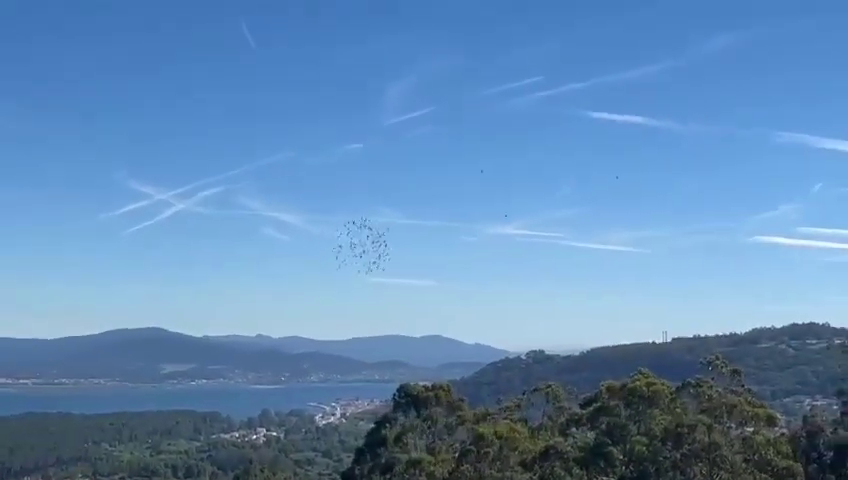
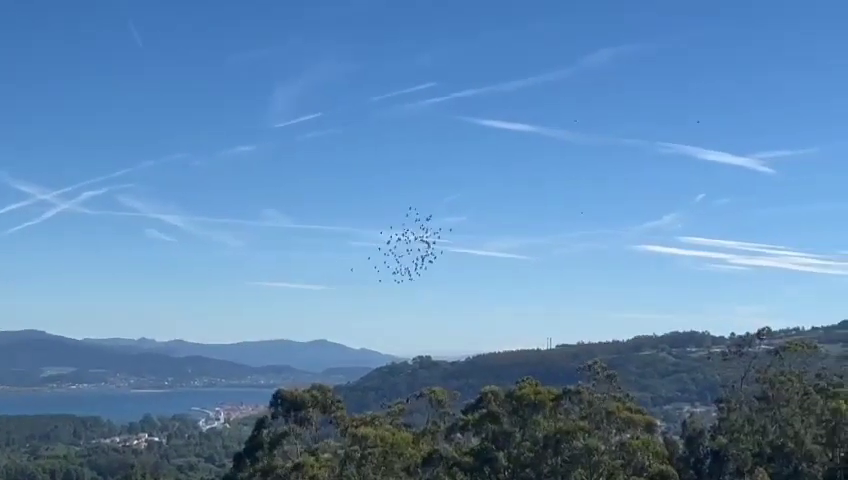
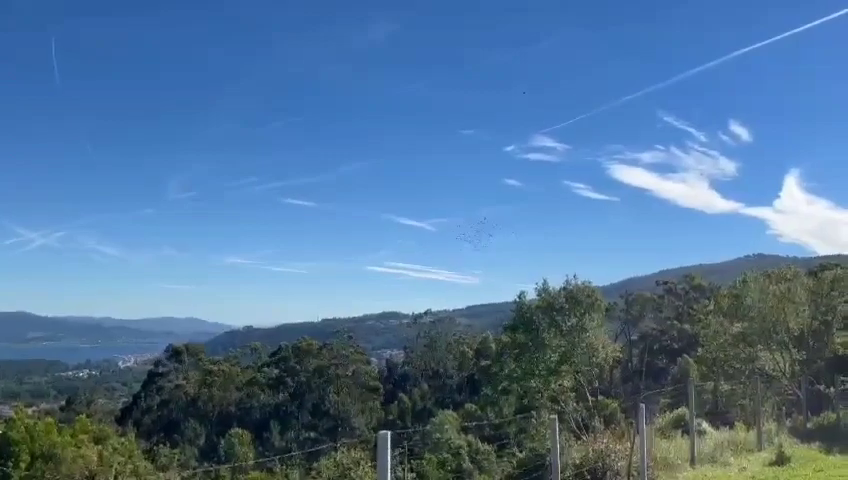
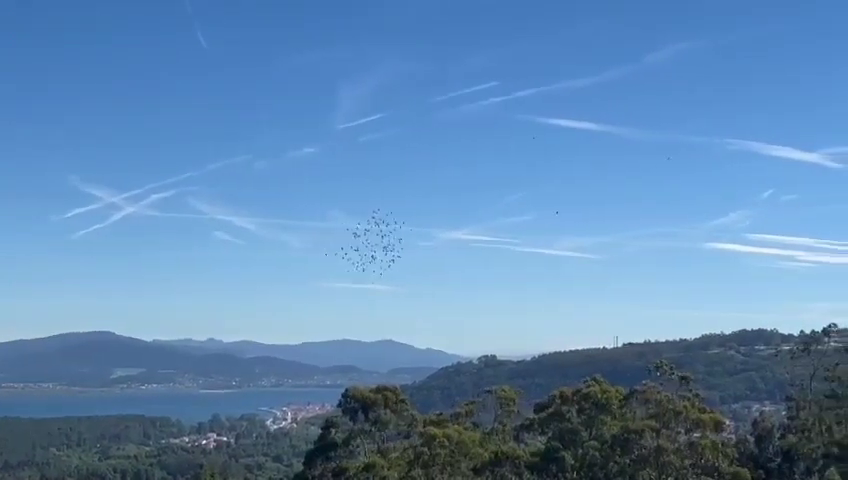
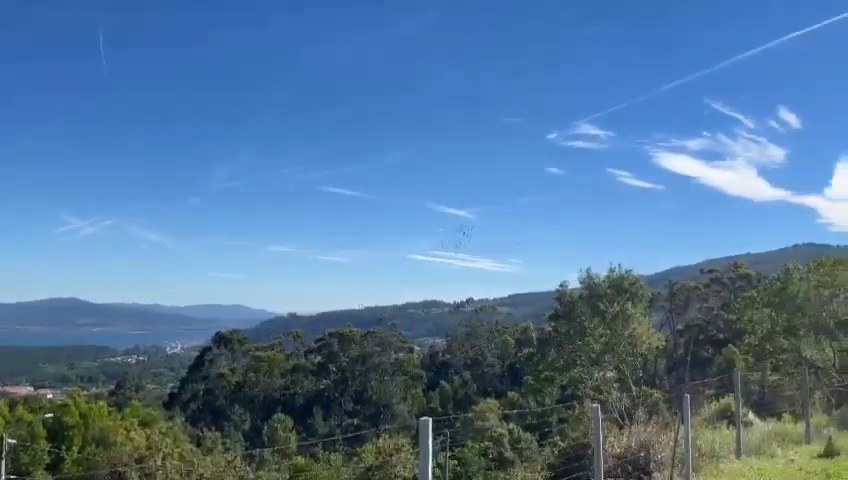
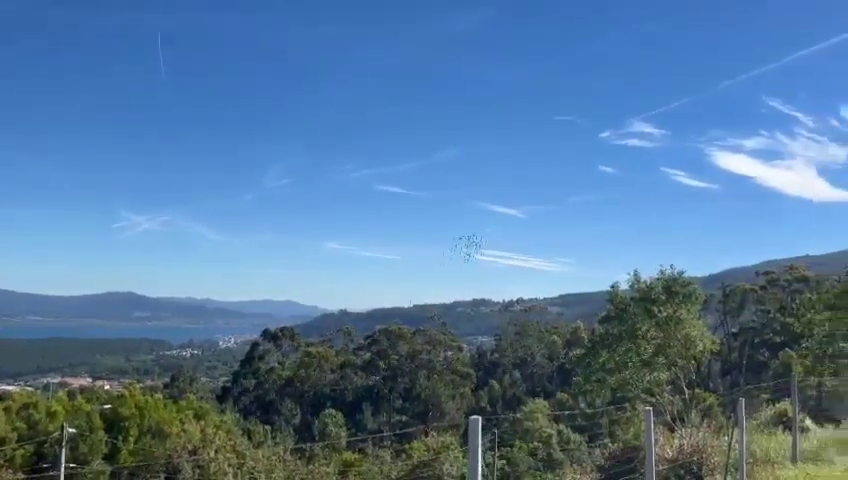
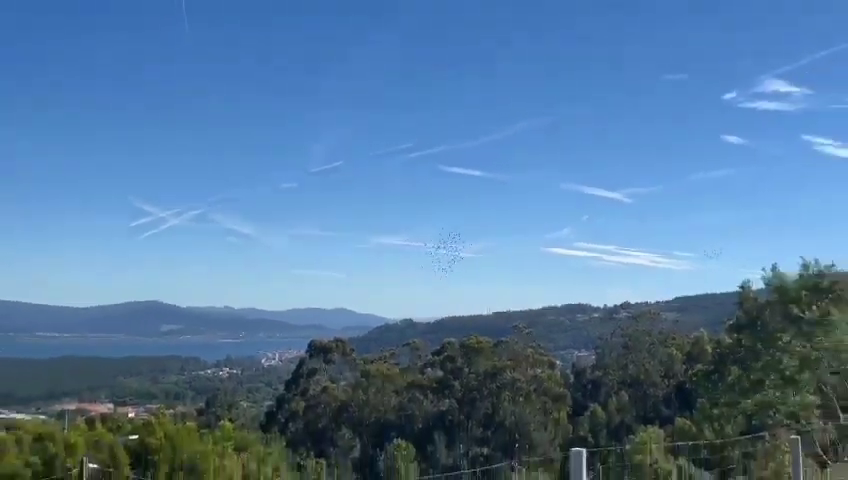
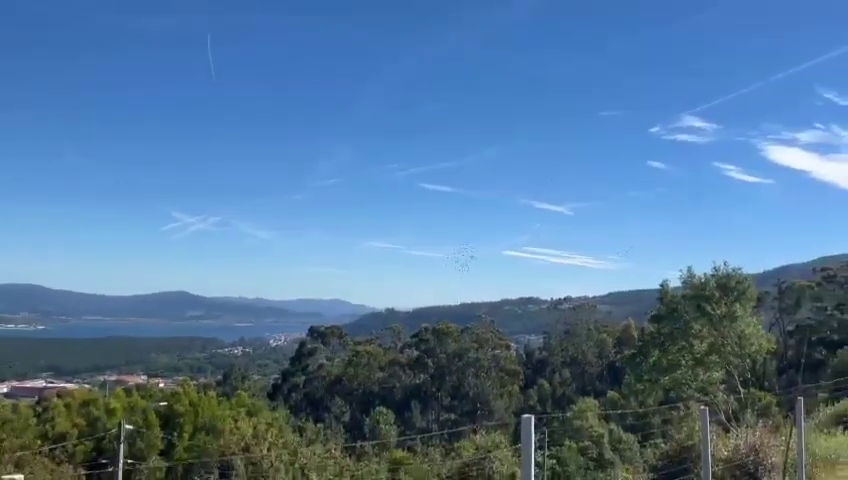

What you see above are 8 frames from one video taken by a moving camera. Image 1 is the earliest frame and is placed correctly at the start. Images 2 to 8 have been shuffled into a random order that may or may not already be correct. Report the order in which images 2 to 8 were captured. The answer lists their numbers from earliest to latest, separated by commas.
4, 2, 7, 8, 6, 5, 3
